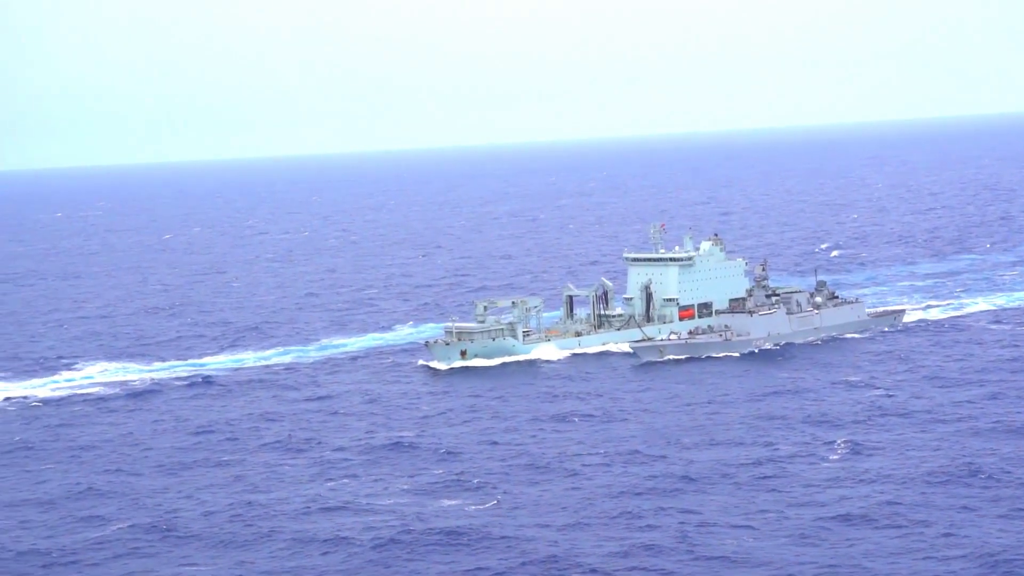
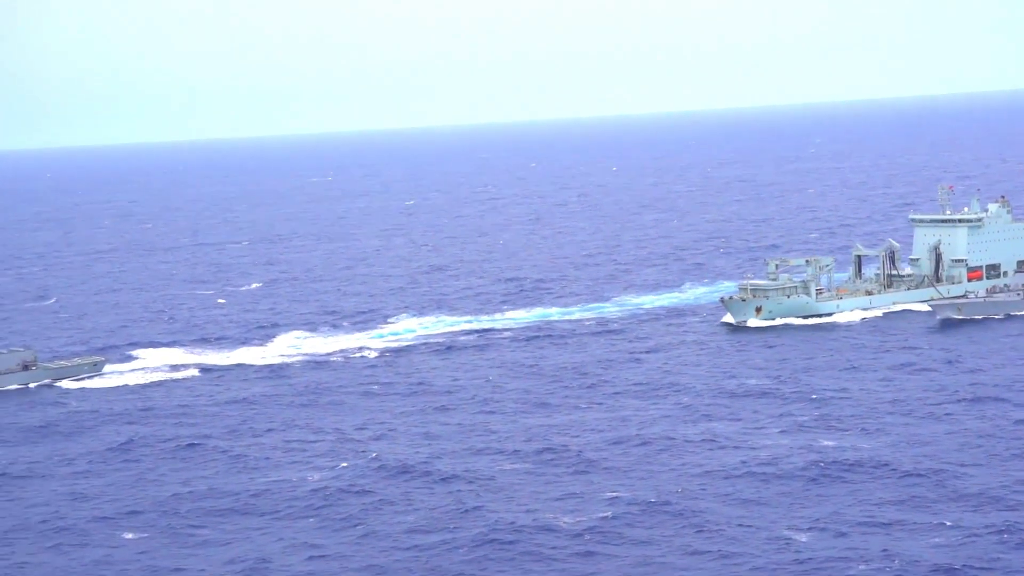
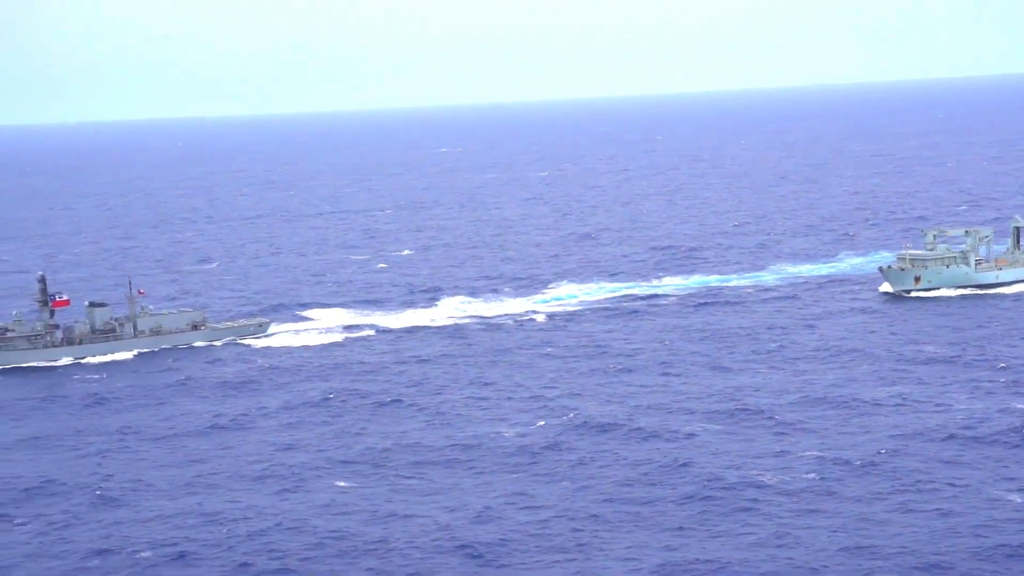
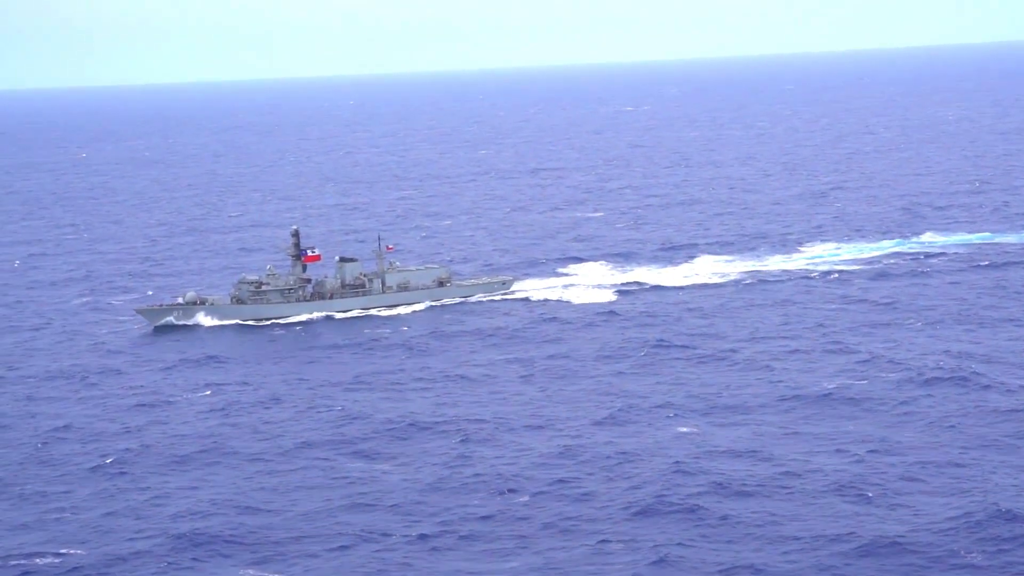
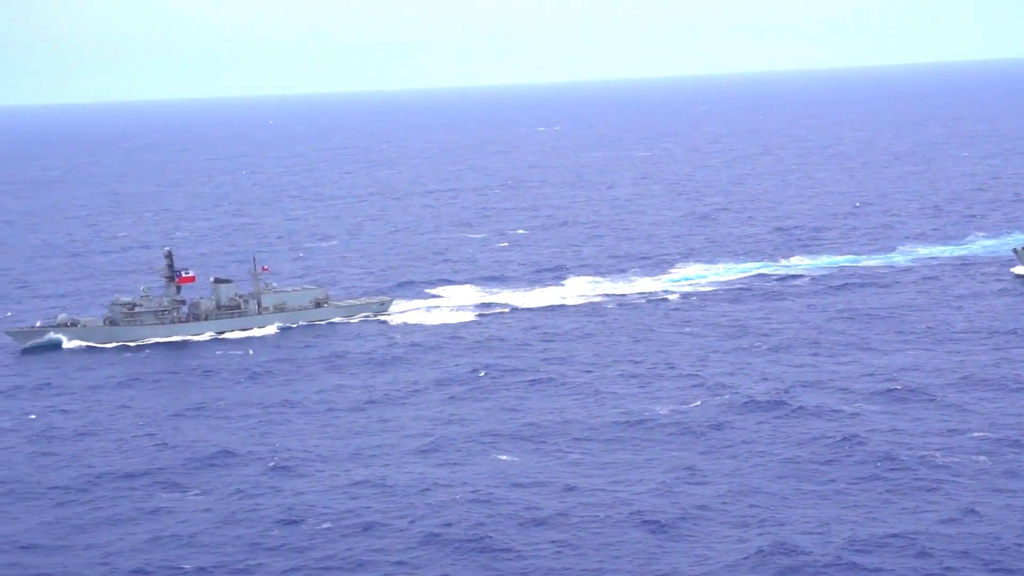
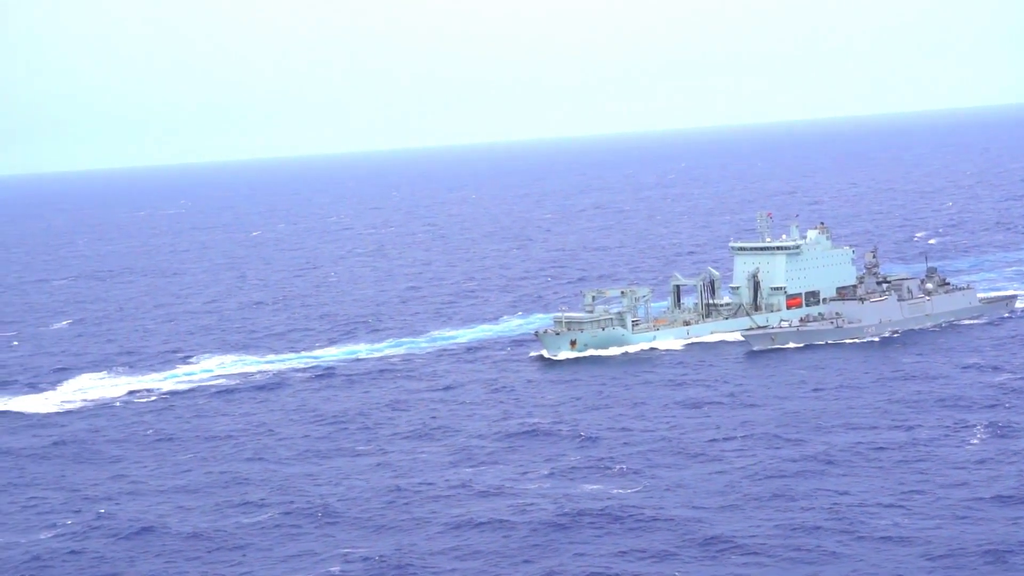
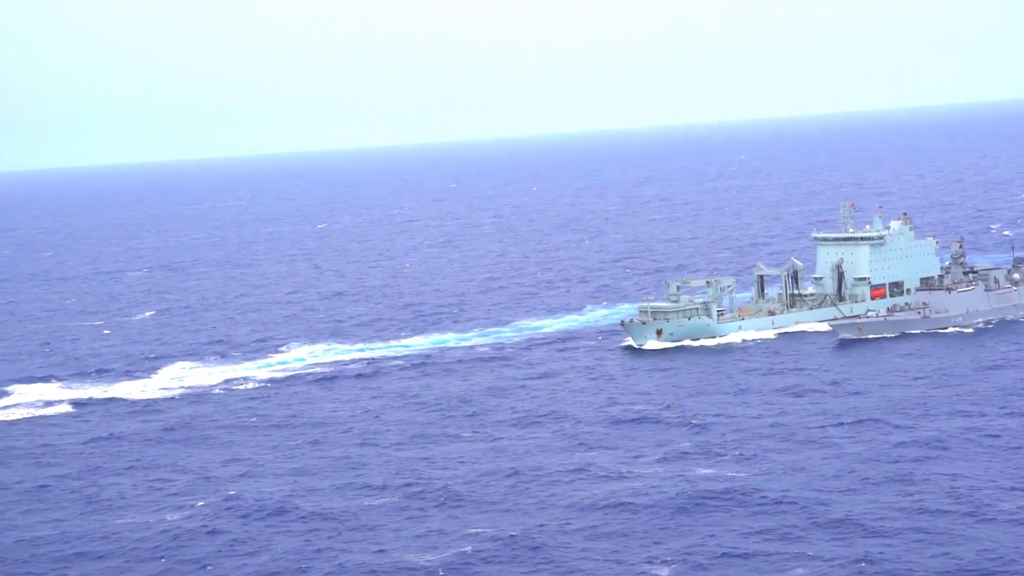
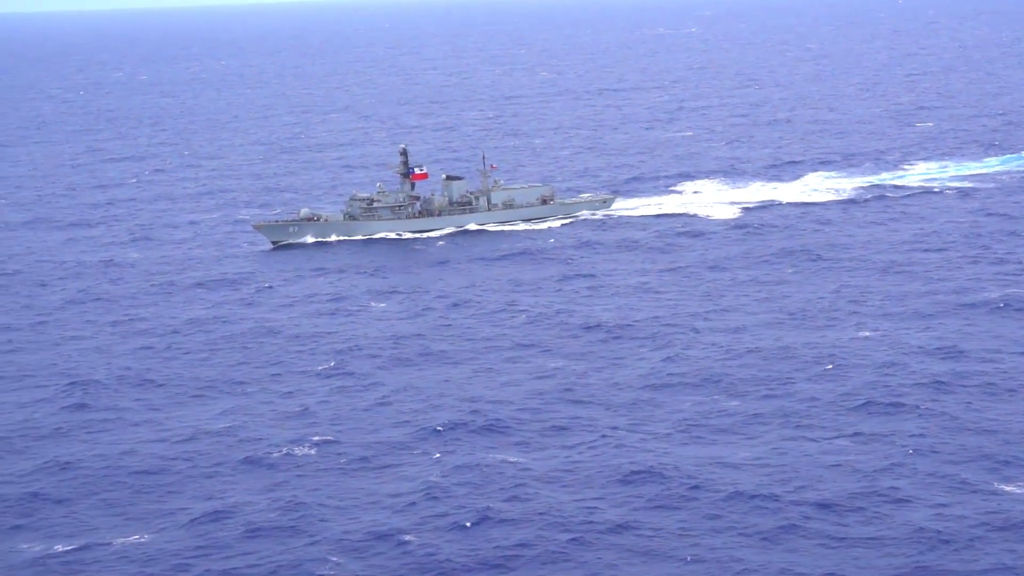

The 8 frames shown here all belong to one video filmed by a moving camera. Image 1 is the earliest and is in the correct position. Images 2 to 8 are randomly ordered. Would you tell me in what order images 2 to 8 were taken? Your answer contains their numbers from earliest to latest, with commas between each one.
6, 7, 2, 3, 5, 4, 8
